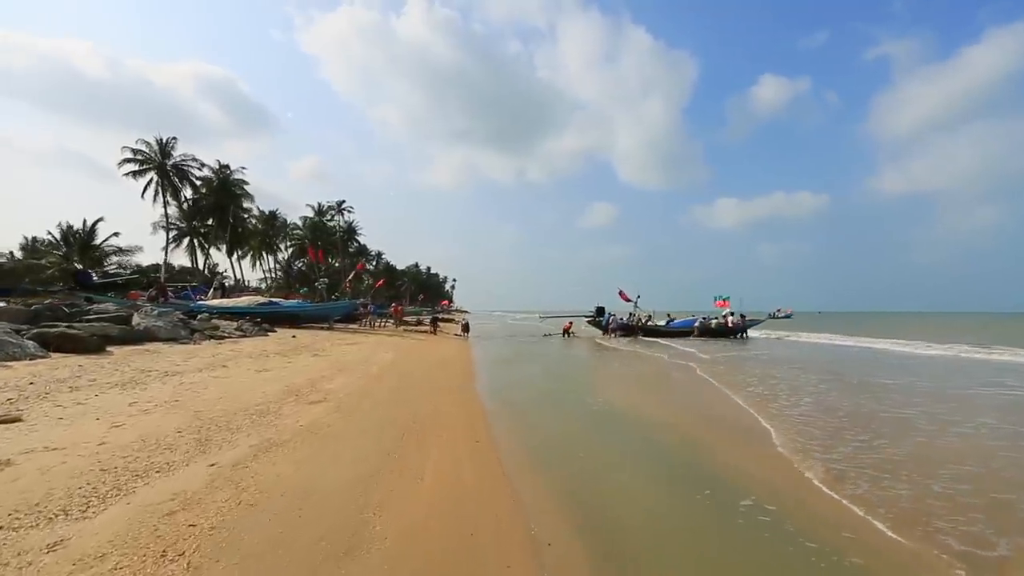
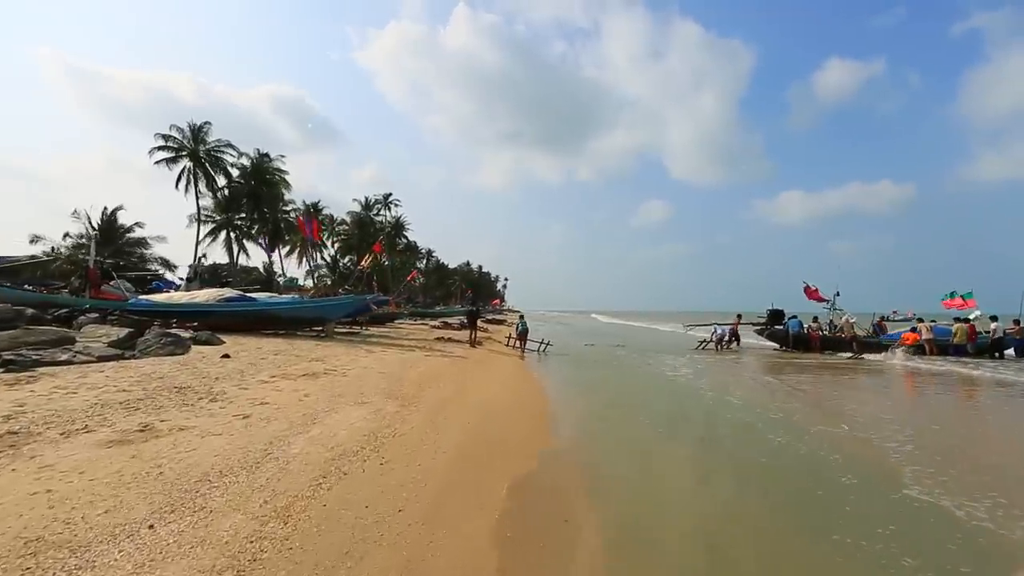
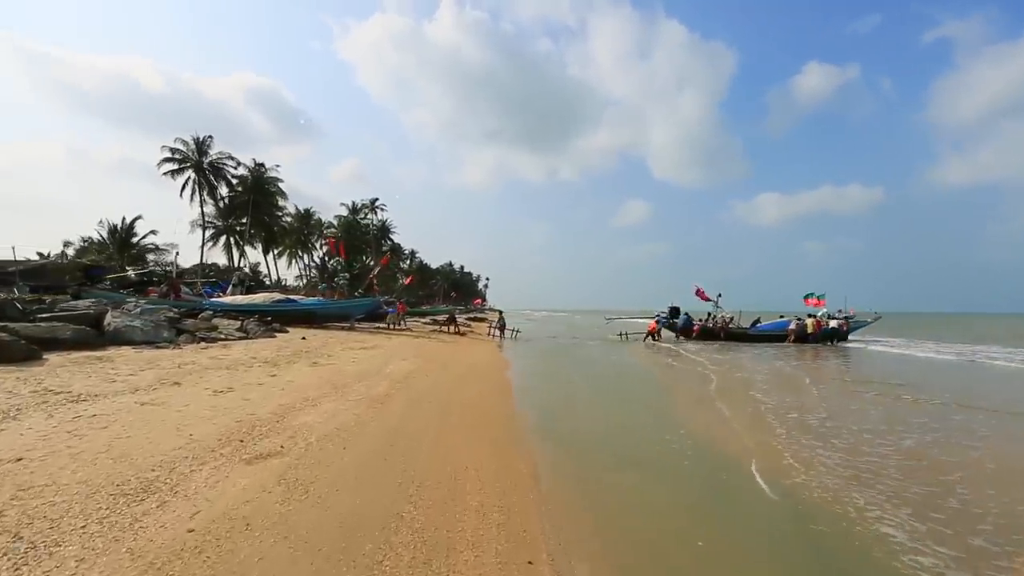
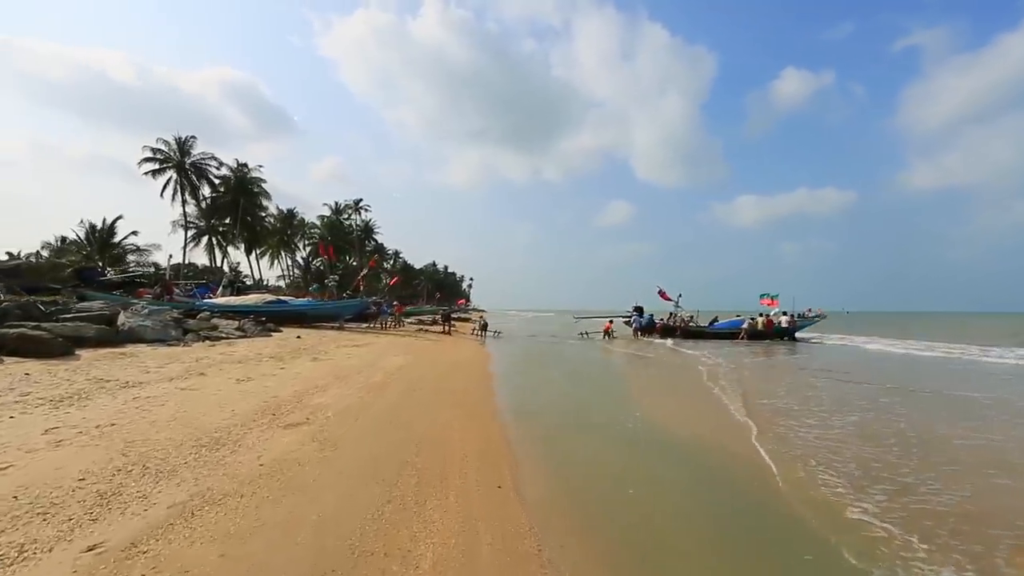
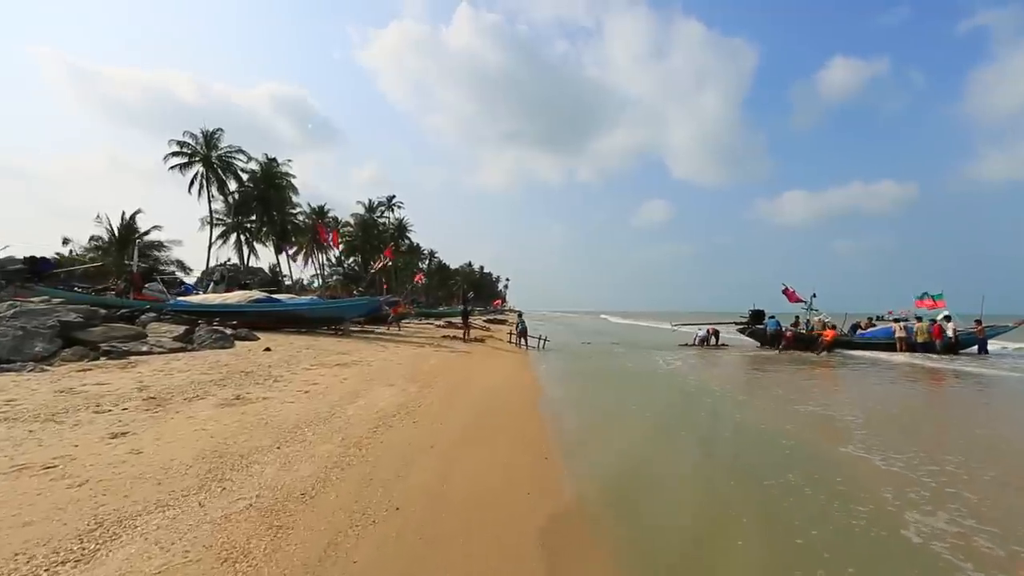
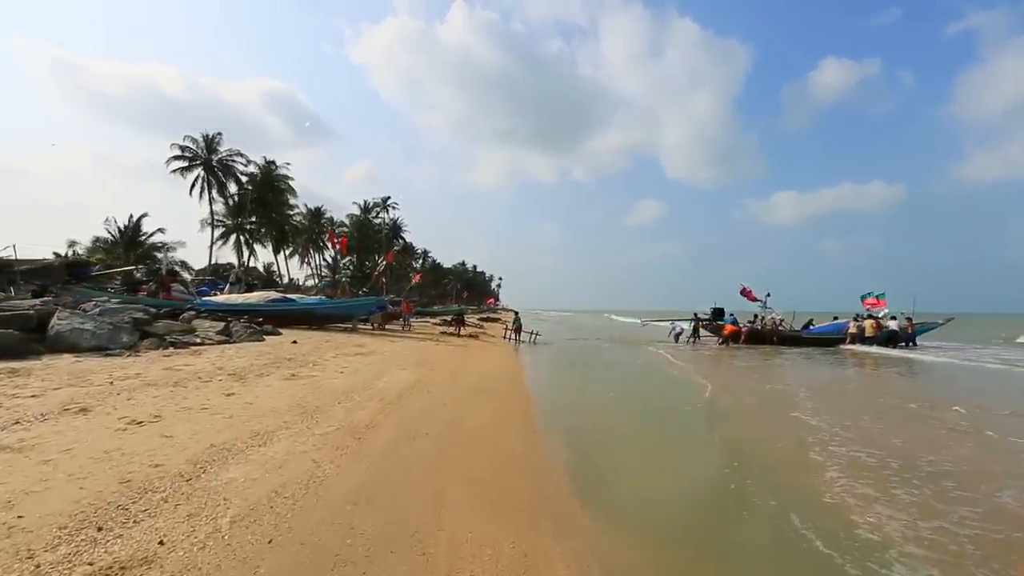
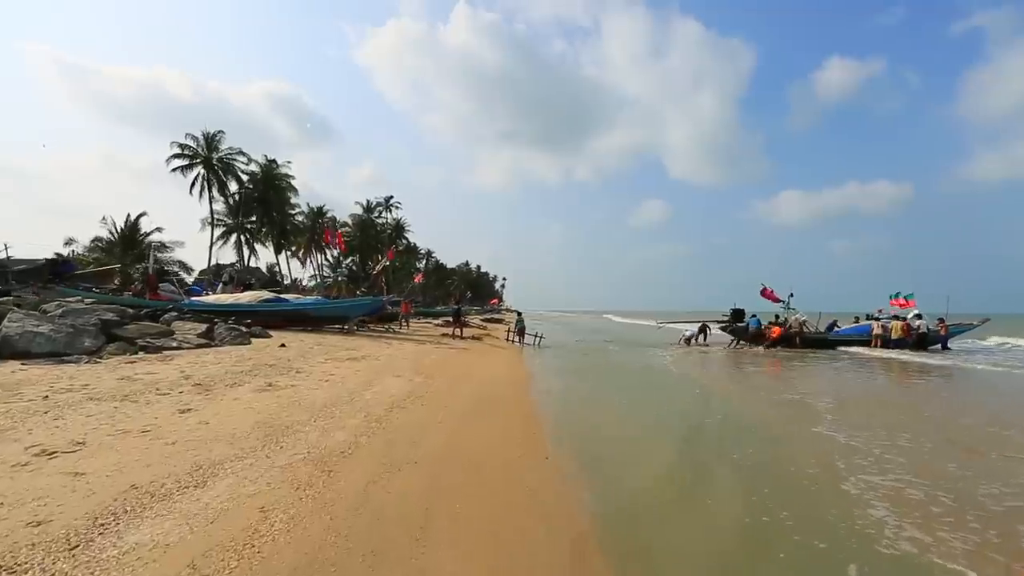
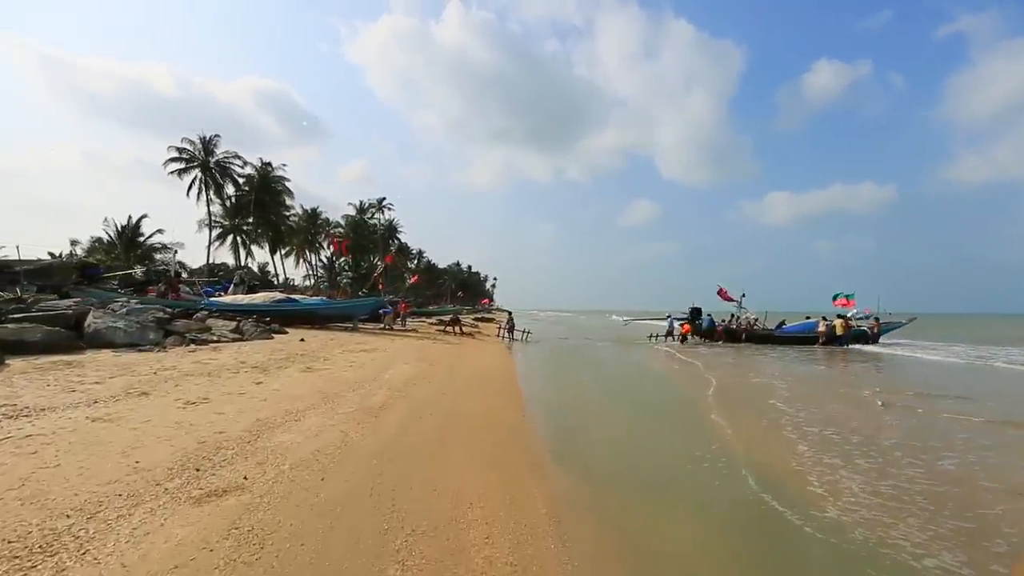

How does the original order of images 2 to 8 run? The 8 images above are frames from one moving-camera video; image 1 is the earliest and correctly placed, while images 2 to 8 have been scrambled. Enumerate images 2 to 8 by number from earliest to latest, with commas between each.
4, 3, 8, 6, 7, 5, 2
